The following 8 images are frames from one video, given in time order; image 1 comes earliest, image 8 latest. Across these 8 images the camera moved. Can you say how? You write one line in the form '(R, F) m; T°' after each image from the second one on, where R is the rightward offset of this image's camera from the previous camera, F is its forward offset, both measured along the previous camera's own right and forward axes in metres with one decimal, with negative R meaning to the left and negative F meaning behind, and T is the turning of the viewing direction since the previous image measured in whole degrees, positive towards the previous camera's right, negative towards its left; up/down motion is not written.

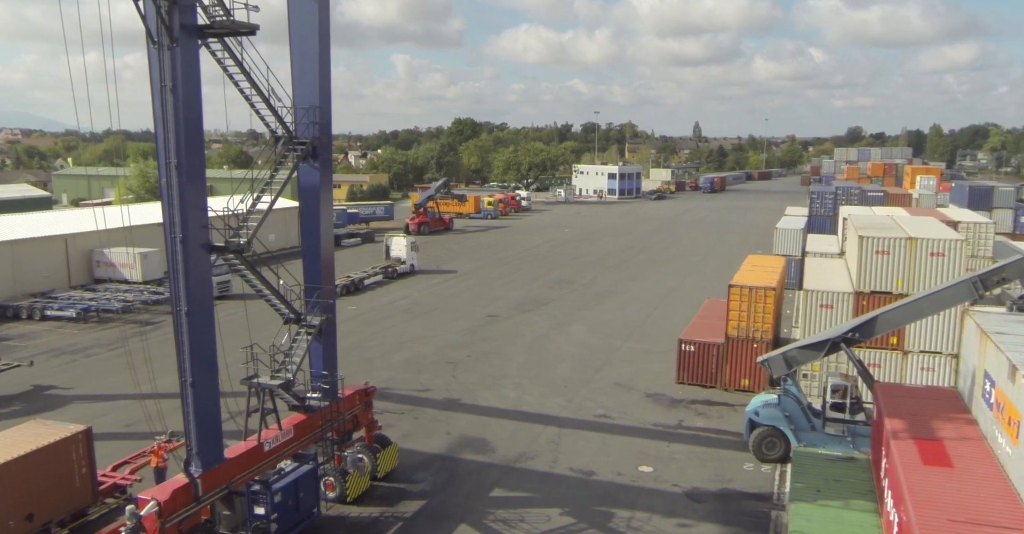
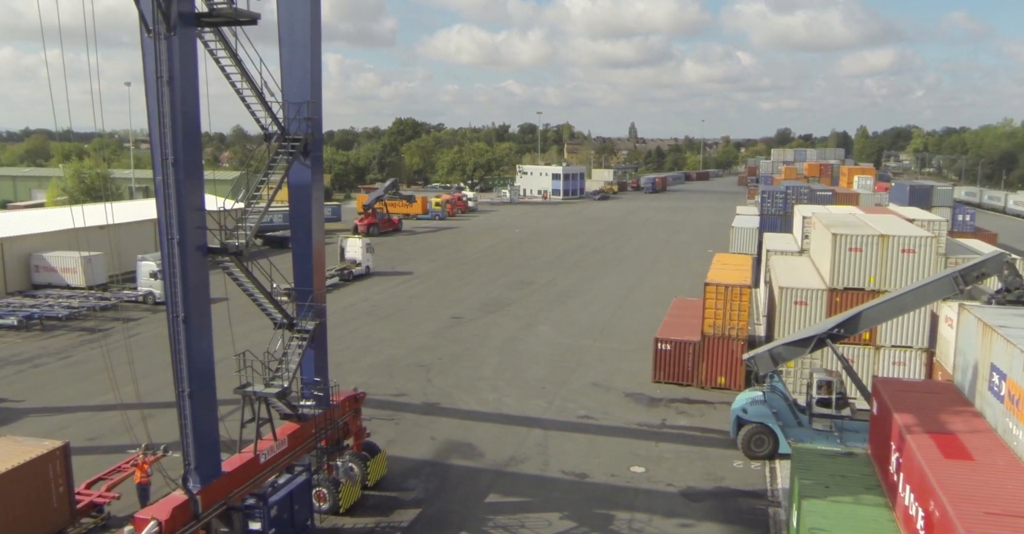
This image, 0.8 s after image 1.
(-0.8, +0.3) m; +4°
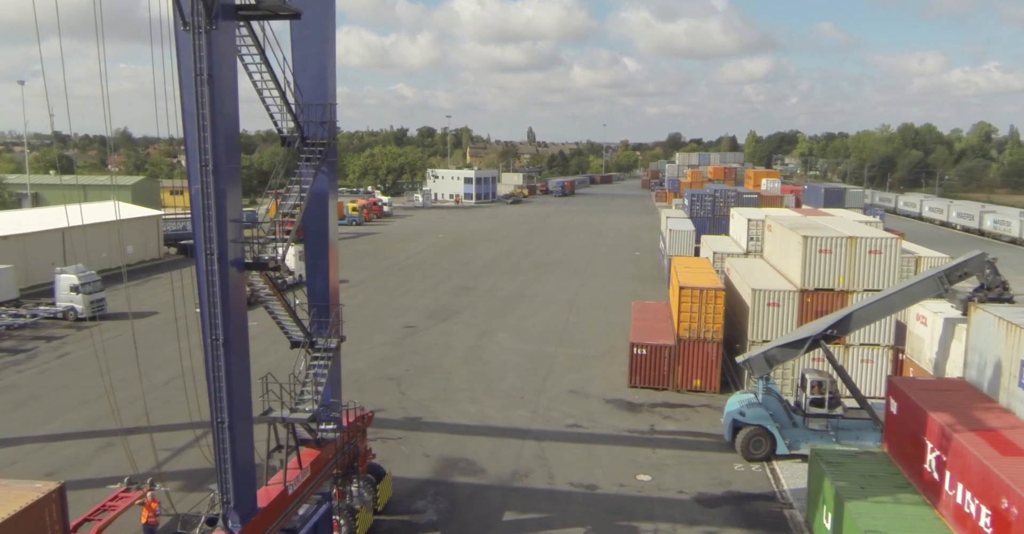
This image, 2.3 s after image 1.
(-1.6, +0.5) m; +7°
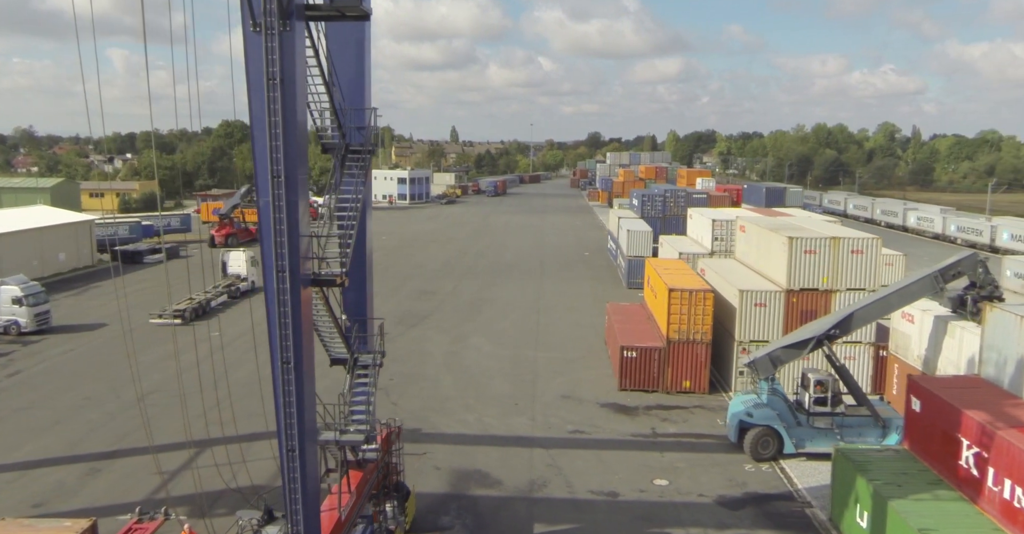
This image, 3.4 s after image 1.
(-1.4, +0.3) m; +5°
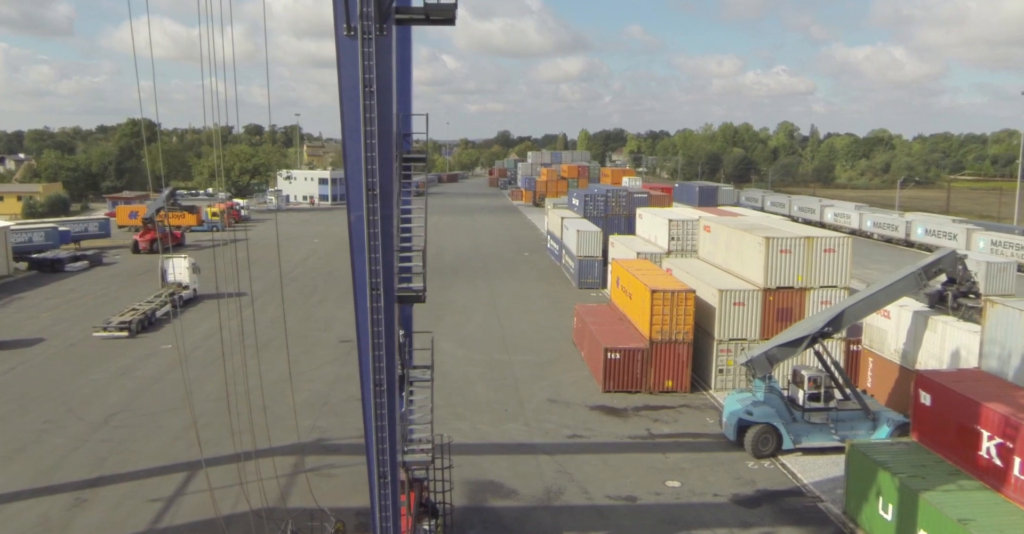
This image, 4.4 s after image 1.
(-1.6, +0.2) m; +6°
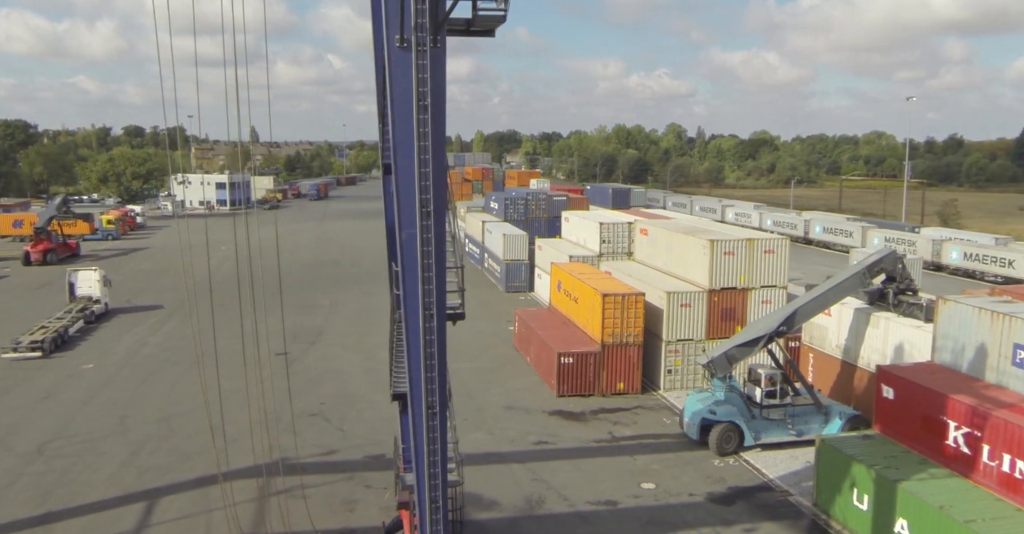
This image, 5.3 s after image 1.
(-1.3, +0.2) m; +7°
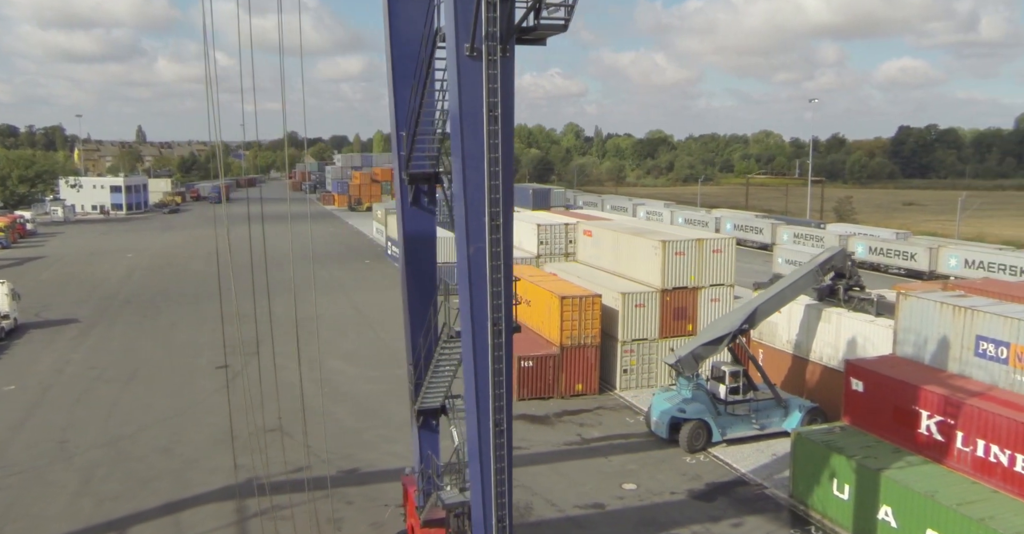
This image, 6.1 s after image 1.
(-1.3, +0.2) m; +7°
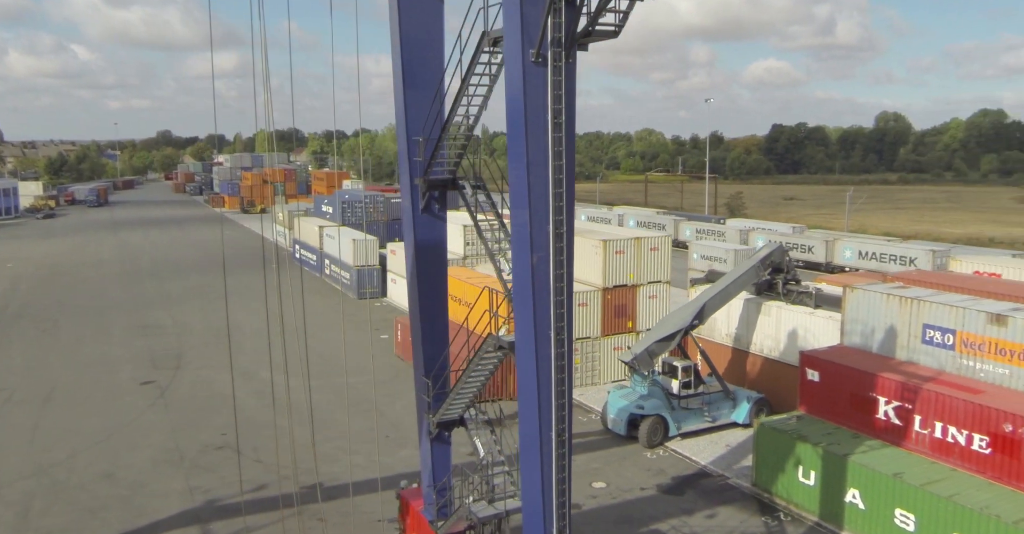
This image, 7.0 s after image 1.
(-1.3, +0.2) m; +8°
